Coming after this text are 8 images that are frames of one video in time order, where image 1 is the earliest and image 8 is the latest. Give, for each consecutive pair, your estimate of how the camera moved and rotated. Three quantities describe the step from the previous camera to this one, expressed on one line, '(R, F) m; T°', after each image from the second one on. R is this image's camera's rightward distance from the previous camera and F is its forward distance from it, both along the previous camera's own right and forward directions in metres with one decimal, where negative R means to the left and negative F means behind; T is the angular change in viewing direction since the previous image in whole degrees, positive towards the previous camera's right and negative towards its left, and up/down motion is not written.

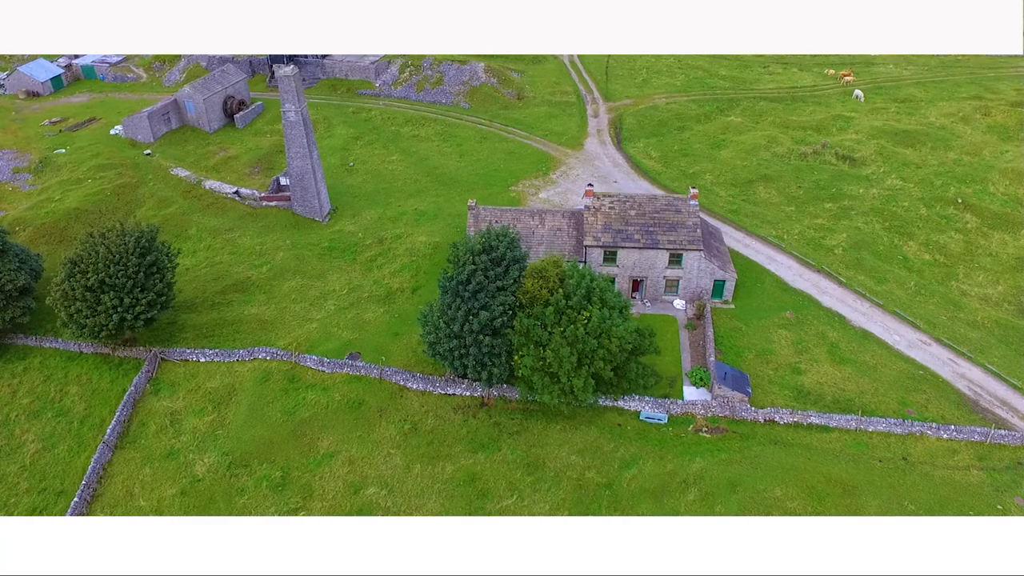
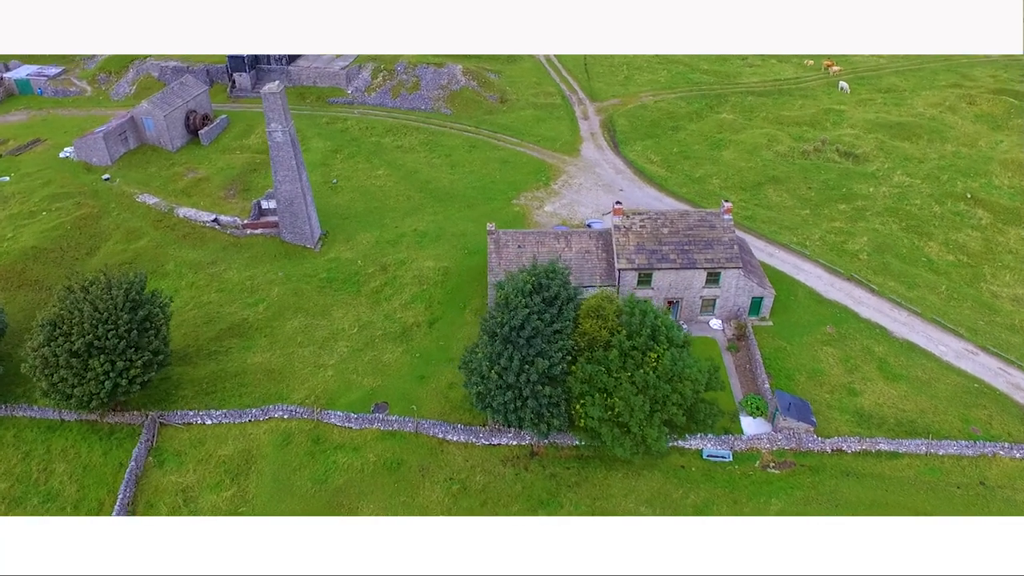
(-3.9, +2.7) m; +4°
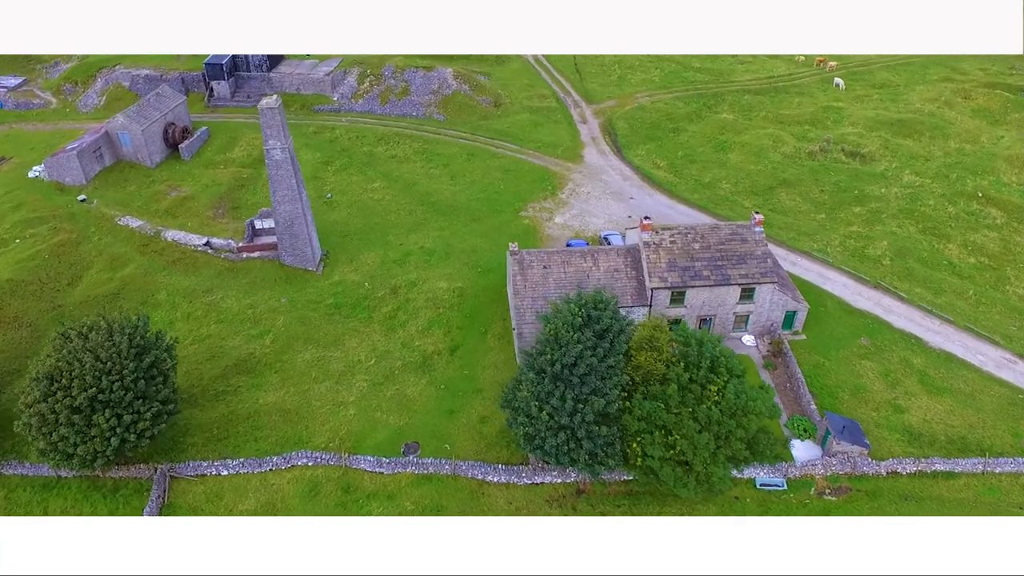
(-2.7, +1.8) m; +3°
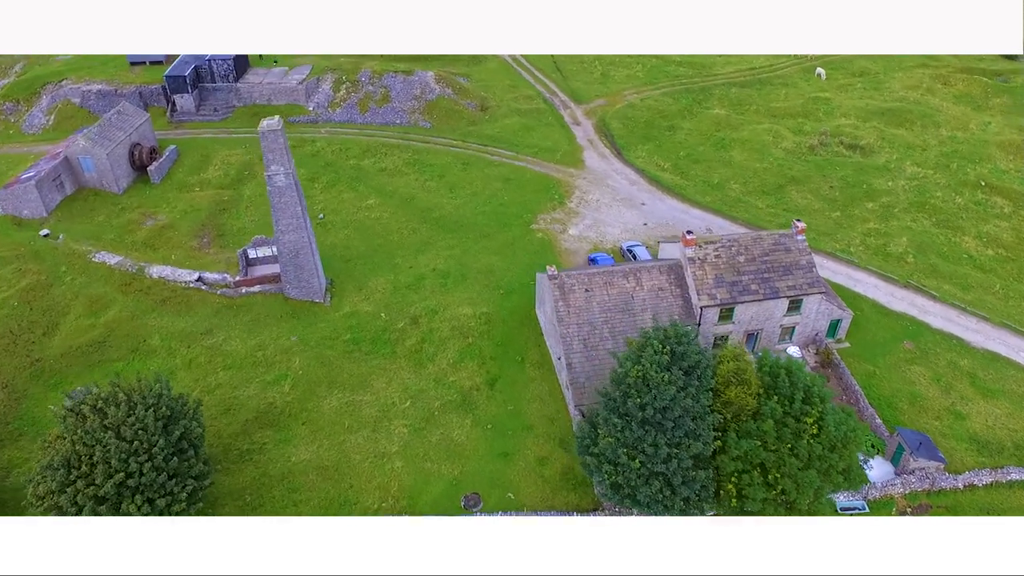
(-4.1, +2.2) m; +5°
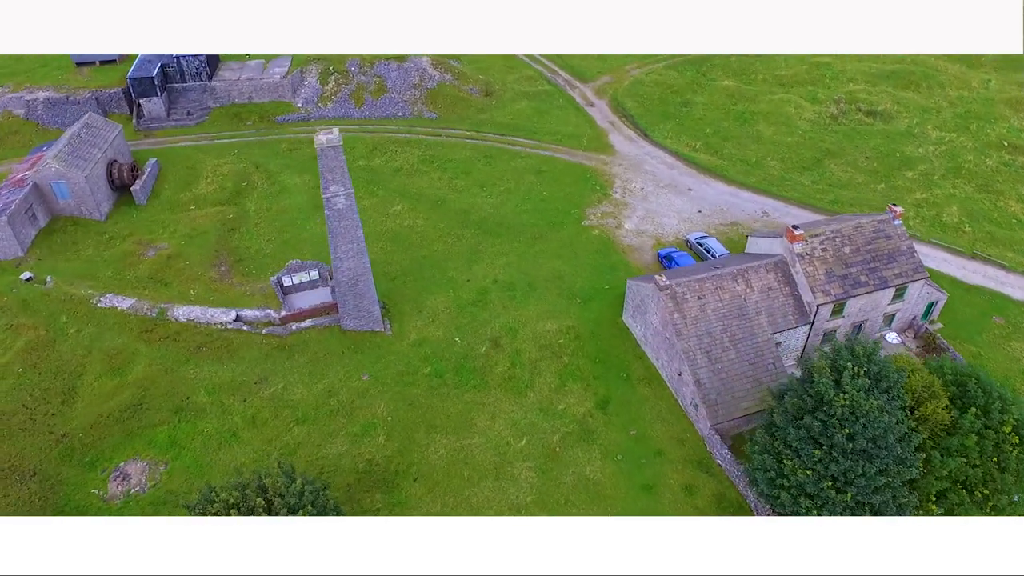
(-7.5, +3.3) m; +7°
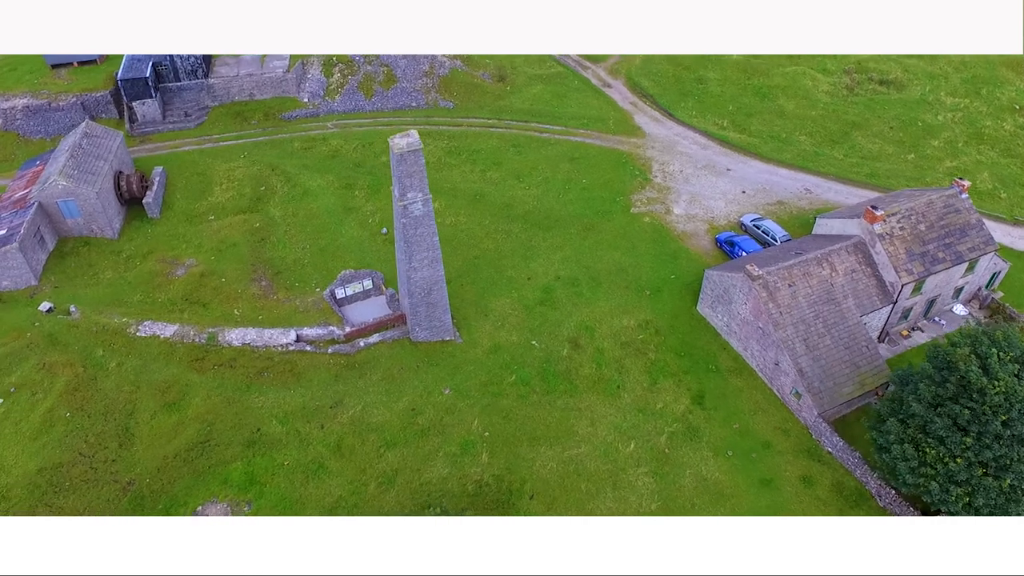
(-5.8, +1.5) m; +5°
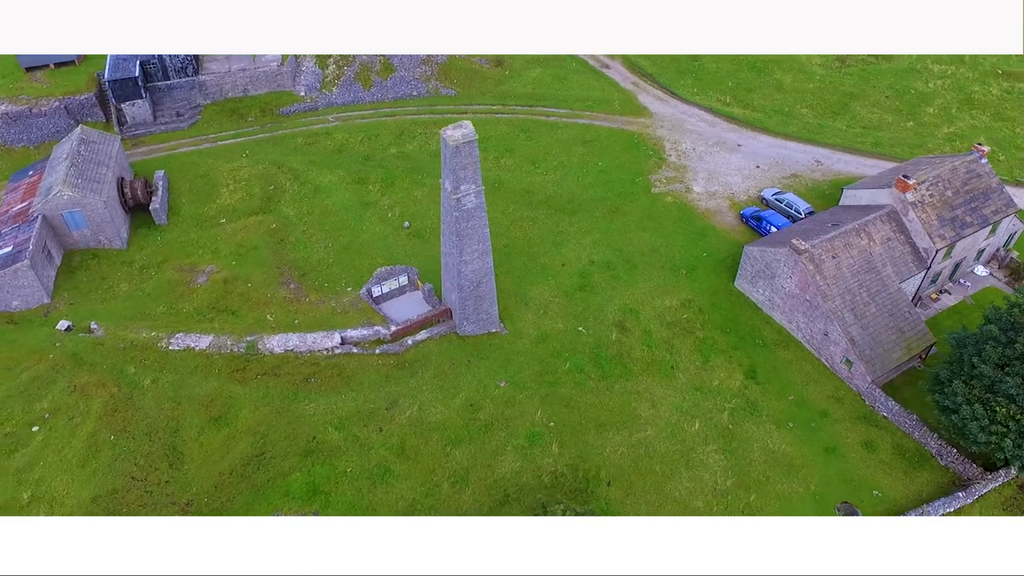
(-4.0, +0.5) m; +4°
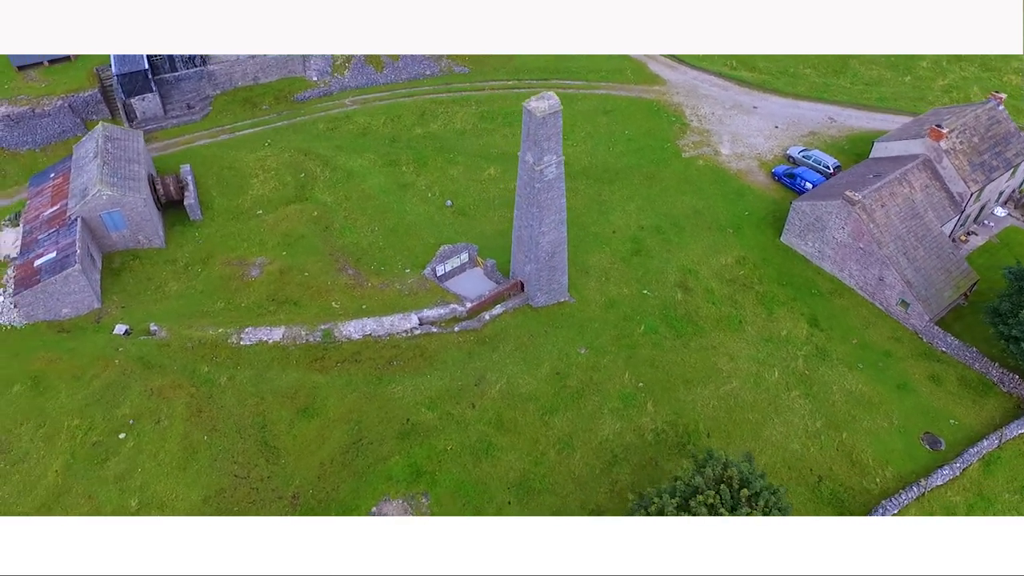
(-5.4, -0.1) m; +5°
